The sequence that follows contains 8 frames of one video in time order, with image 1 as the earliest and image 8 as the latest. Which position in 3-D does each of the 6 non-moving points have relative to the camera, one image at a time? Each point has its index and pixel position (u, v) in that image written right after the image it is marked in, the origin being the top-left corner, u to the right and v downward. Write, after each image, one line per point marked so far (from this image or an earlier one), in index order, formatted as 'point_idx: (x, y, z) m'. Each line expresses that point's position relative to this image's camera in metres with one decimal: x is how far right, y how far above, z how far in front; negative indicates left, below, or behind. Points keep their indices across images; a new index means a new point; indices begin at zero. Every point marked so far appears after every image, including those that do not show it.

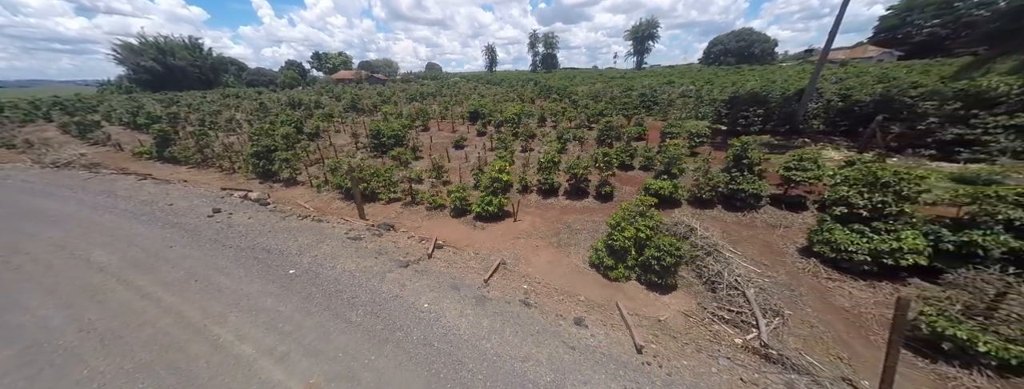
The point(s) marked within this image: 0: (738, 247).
0: (+7.4, -1.7, +8.6) m
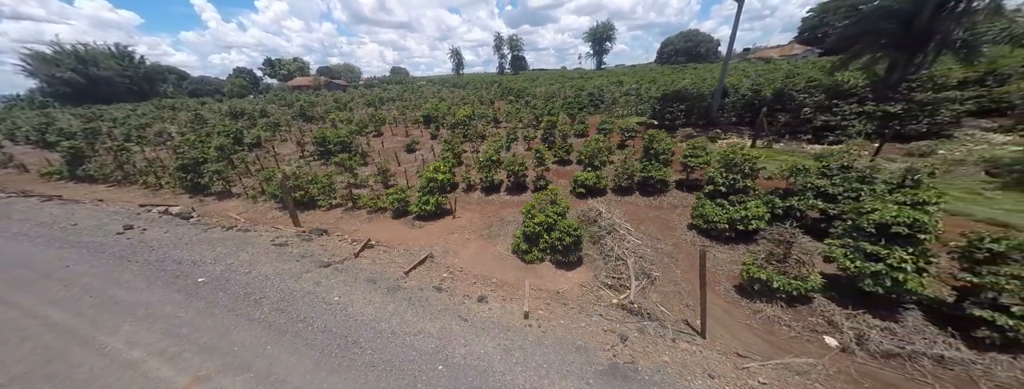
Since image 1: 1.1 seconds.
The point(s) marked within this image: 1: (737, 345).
0: (+4.8, -1.2, +9.9) m
1: (+4.7, -3.1, +5.5) m
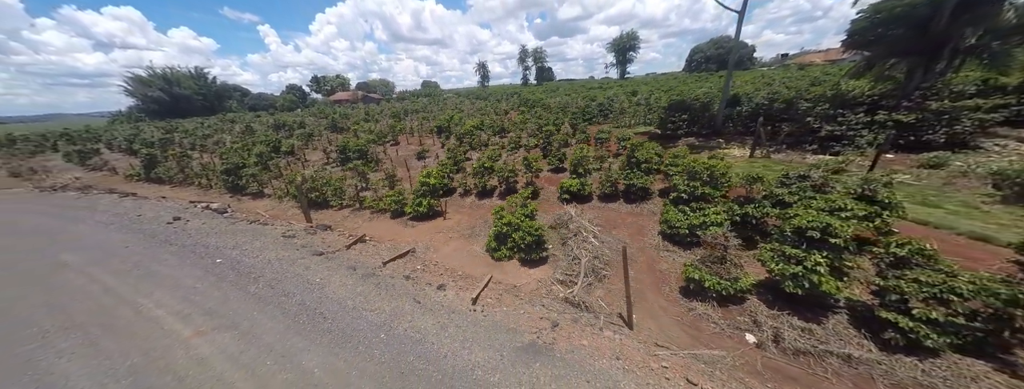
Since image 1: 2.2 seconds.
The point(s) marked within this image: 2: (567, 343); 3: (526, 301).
0: (+3.8, -1.4, +10.3) m
1: (+3.3, -3.1, +5.8) m
2: (+1.1, -3.1, +5.5) m
3: (+0.4, -2.8, +7.0) m
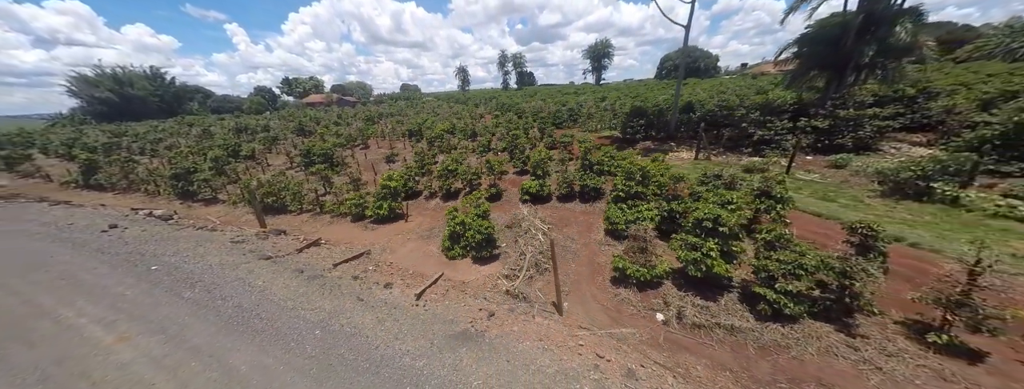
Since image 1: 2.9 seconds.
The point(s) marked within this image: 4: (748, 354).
0: (+2.0, -1.4, +10.9) m
1: (+1.8, -3.0, +6.4) m
2: (-0.3, -3.0, +5.9) m
3: (-1.2, -2.8, +7.4) m
4: (+4.6, -3.0, +5.1) m
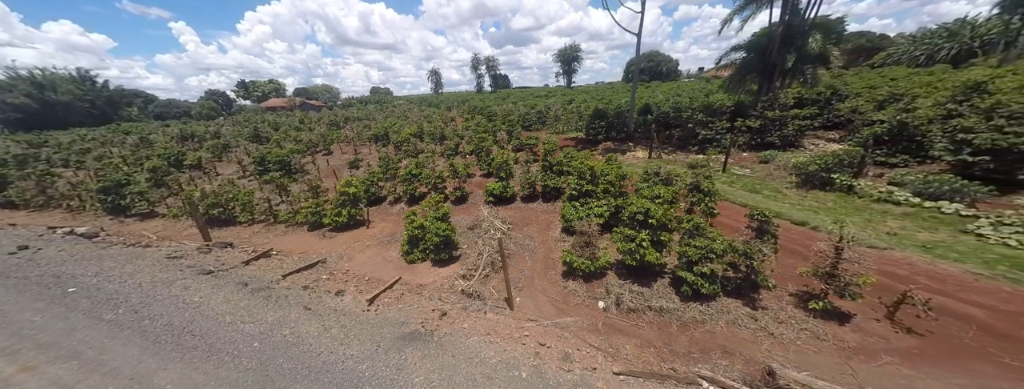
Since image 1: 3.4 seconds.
0: (+0.3, -1.4, +11.2) m
1: (+0.6, -3.0, +6.7) m
2: (-1.5, -3.1, +6.1) m
3: (-2.5, -2.9, +7.5) m
4: (+3.4, -2.9, +5.6) m
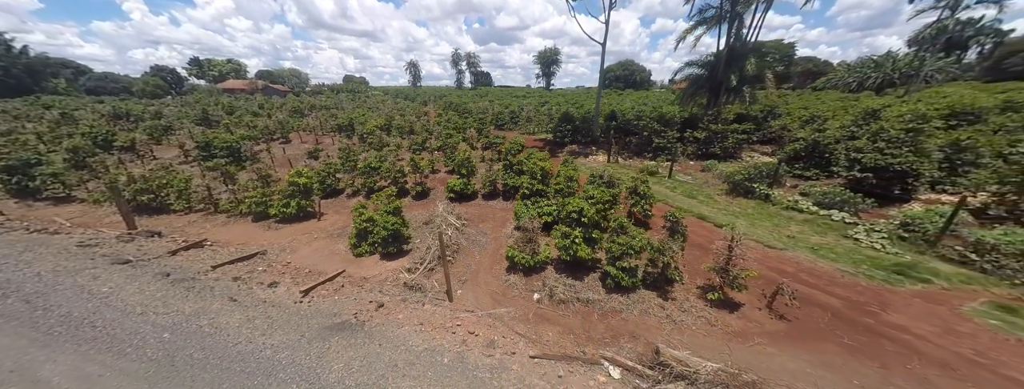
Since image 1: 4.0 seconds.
0: (-1.6, -1.3, +11.4) m
1: (-1.1, -2.9, +7.0) m
2: (-3.1, -2.9, +6.2) m
3: (-4.2, -2.7, +7.5) m
4: (+1.9, -2.9, +6.1) m
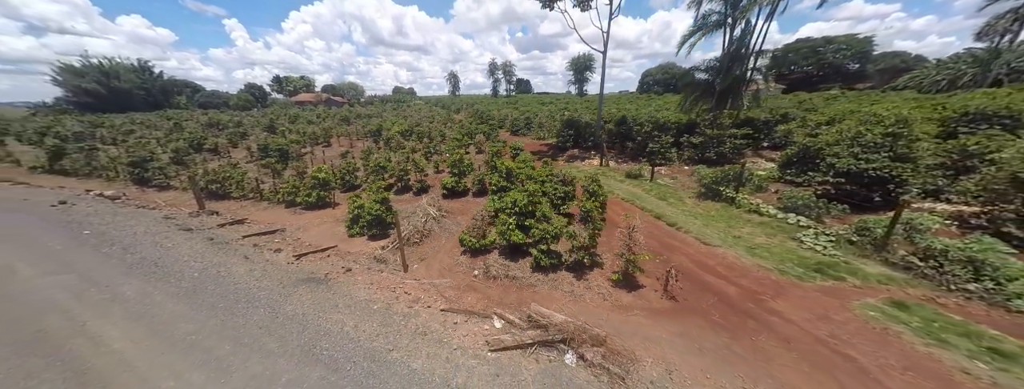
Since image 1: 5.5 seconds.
0: (-2.8, -1.0, +13.0) m
1: (-2.9, -2.6, +8.4) m
2: (-5.0, -2.5, +7.9) m
3: (-5.9, -2.3, +9.3) m
4: (-0.1, -2.6, +7.2) m
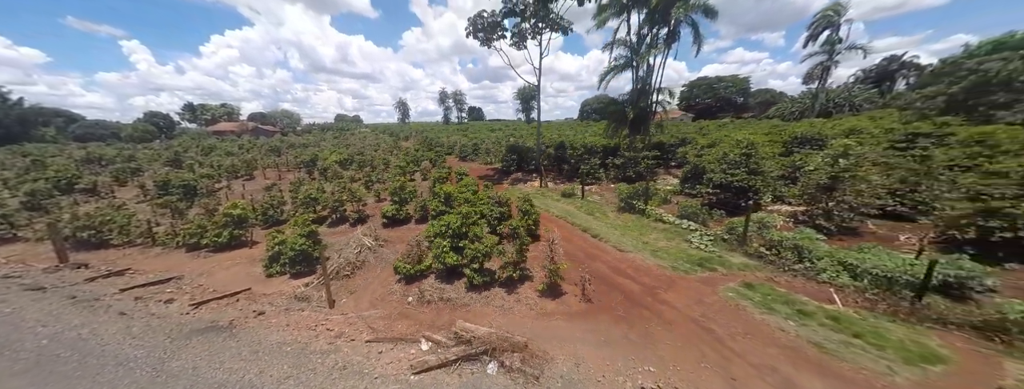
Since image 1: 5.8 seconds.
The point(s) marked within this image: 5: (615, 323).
0: (-5.7, -2.4, +12.6) m
1: (-4.9, -3.5, +7.9) m
2: (-6.9, -3.4, +7.1) m
3: (-8.1, -3.4, +8.4) m
4: (-2.0, -3.3, +7.2) m
5: (+2.3, -2.9, +6.0) m
